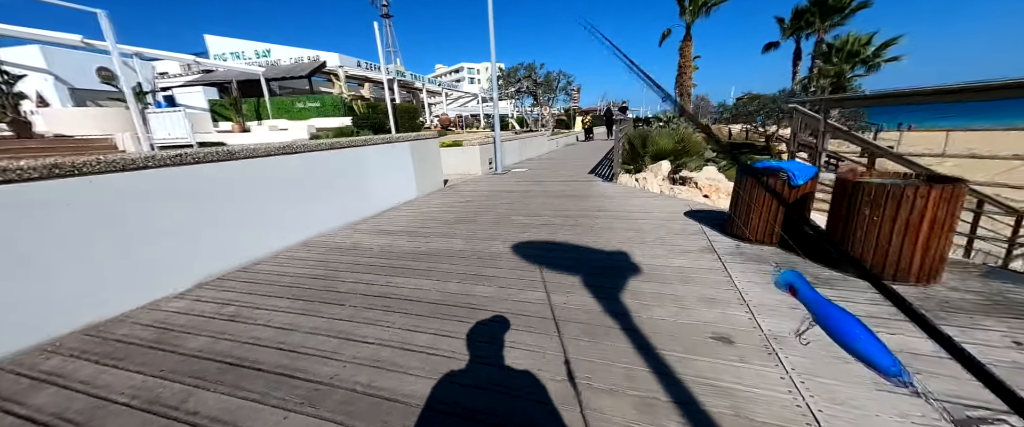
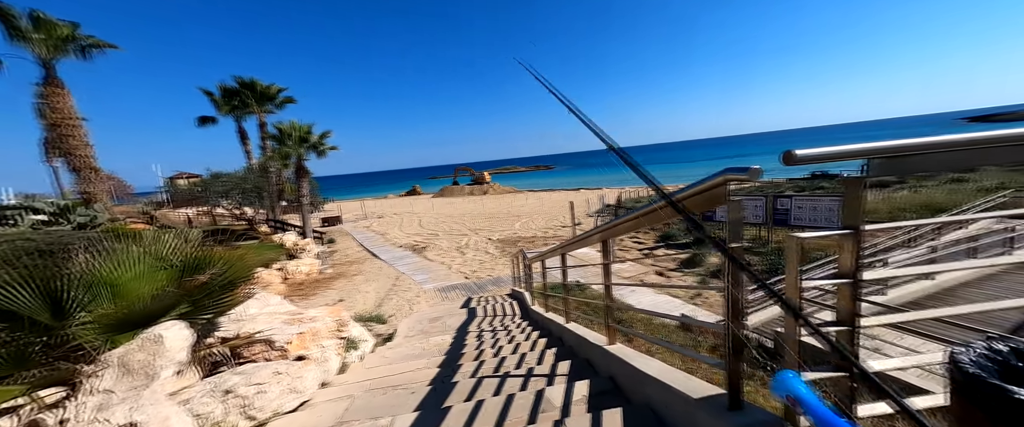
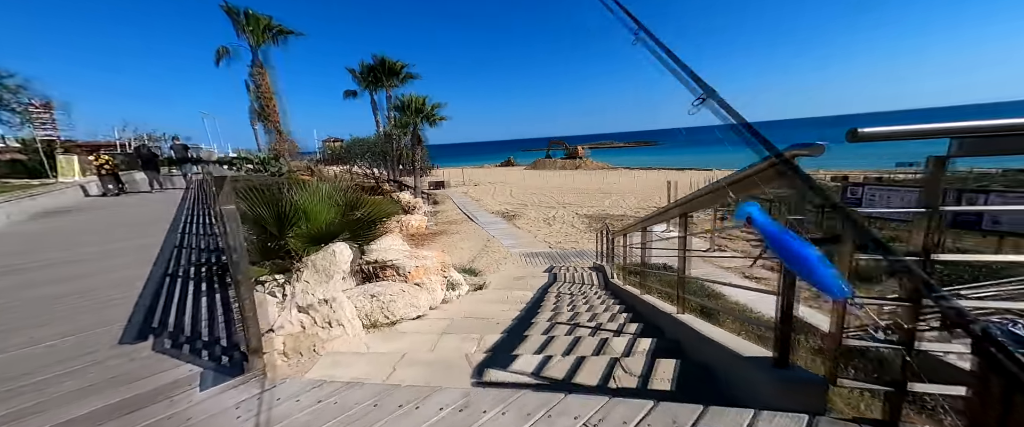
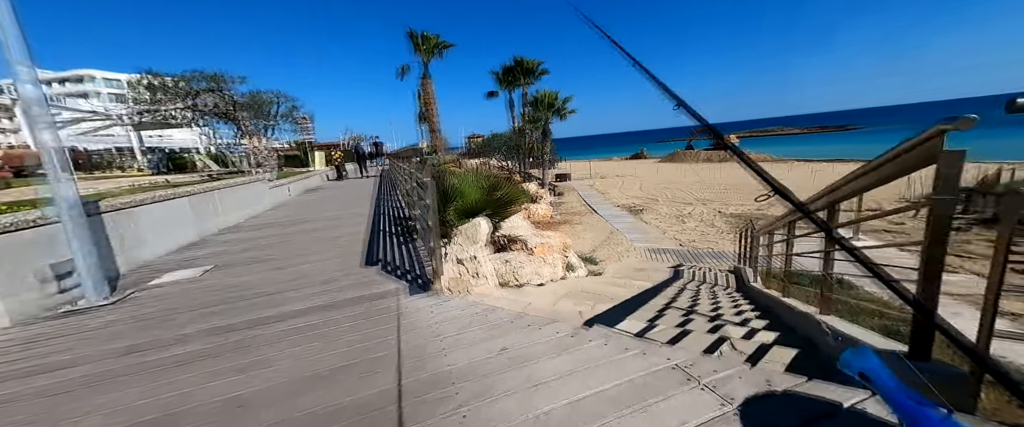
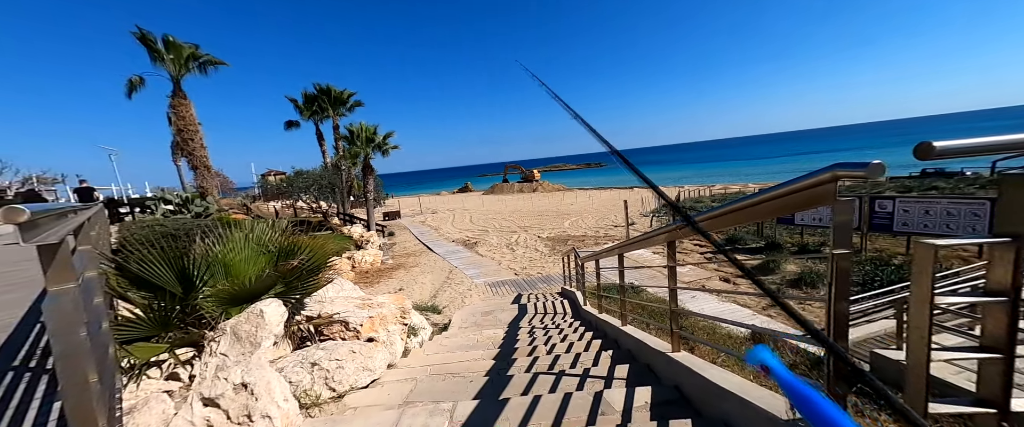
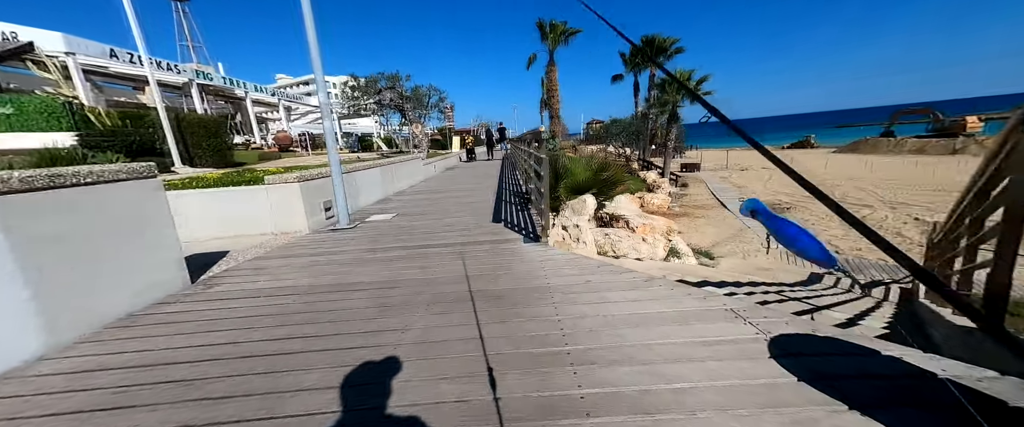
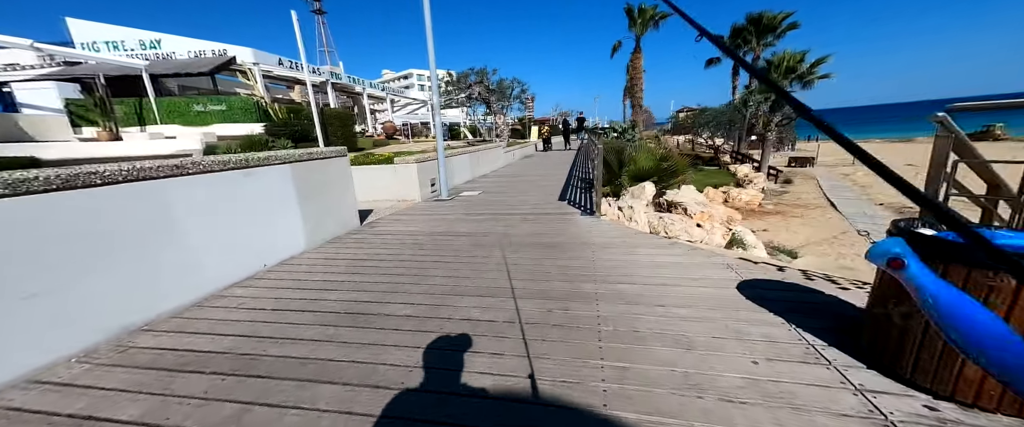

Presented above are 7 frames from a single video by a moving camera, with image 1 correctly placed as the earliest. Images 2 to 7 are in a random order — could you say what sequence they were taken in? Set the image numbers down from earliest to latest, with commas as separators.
7, 6, 4, 3, 5, 2
